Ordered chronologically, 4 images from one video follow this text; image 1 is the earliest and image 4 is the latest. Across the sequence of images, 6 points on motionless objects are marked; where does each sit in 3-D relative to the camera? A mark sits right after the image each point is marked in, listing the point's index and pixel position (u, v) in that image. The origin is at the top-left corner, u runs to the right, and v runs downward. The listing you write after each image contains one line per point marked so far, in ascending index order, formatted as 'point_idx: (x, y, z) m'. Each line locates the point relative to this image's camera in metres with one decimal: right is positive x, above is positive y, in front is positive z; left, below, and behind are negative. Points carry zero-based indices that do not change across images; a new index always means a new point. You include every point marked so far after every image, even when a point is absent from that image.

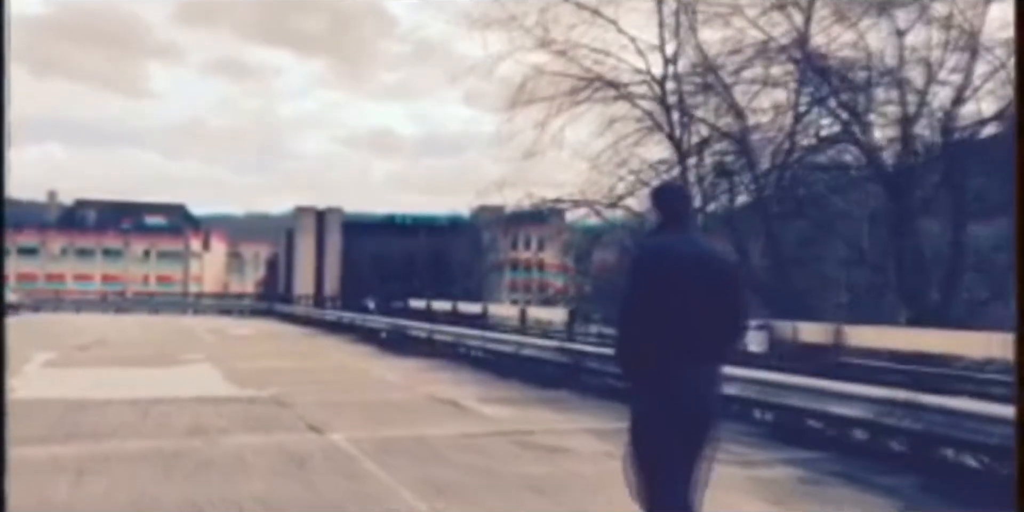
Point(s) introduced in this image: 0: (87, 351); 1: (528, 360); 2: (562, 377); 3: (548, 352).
0: (-1.7, -0.4, +4.2) m
1: (+0.1, -0.4, +4.6) m
2: (+0.2, -0.5, +4.5) m
3: (+0.2, -0.4, +4.5) m
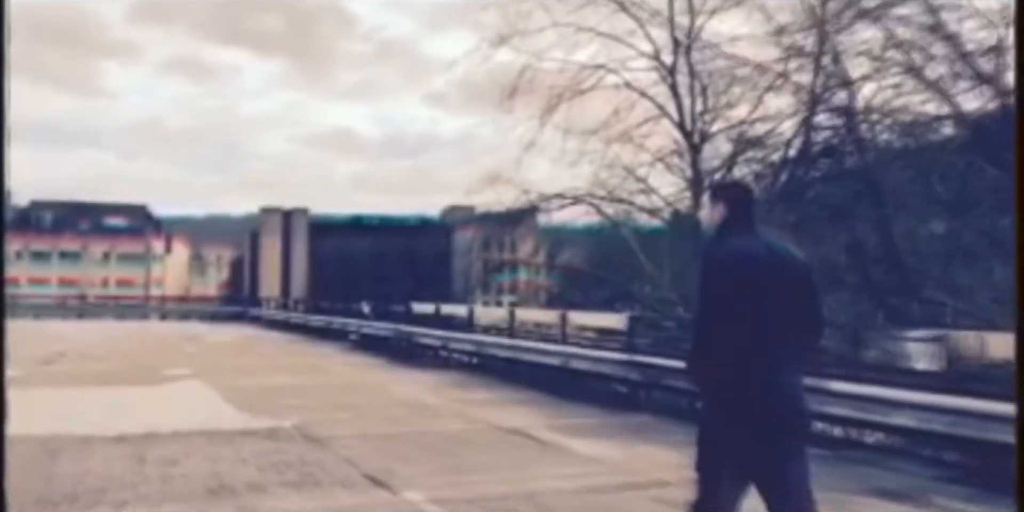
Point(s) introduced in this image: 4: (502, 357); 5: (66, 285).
0: (-1.5, -0.4, +3.4) m
1: (+0.3, -0.4, +3.9) m
2: (+0.4, -0.5, +3.8) m
3: (+0.4, -0.4, +3.8) m
4: (0.0, -0.4, +3.9) m
5: (-1.5, -0.1, +3.5) m
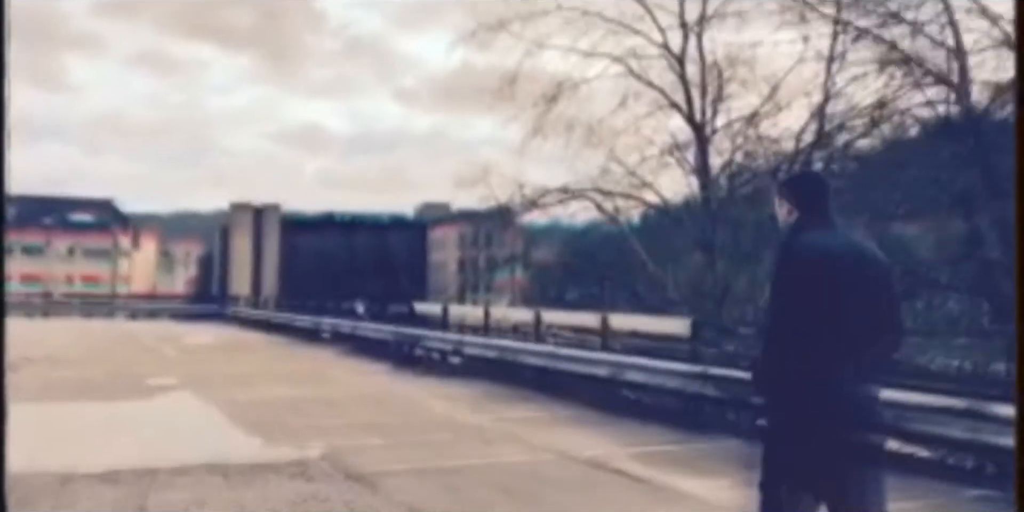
0: (-1.3, -0.3, +2.9) m
1: (+0.4, -0.4, +3.4) m
2: (+0.5, -0.5, +3.3) m
3: (+0.5, -0.4, +3.3) m
4: (+0.1, -0.4, +3.4) m
5: (-1.3, -0.1, +3.0) m
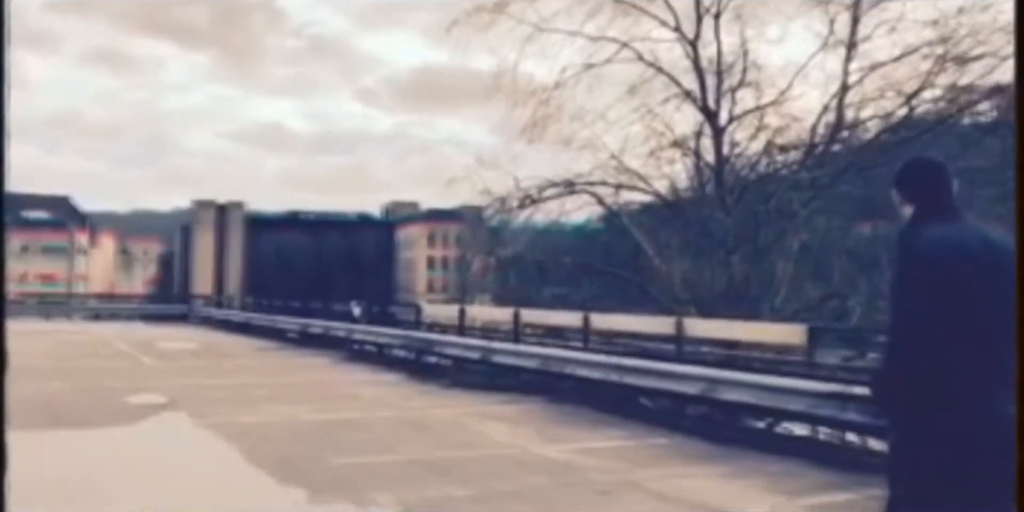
0: (-1.1, -0.3, +2.2) m
1: (+0.6, -0.4, +2.8) m
2: (+0.7, -0.5, +2.7) m
3: (+0.7, -0.4, +2.7) m
4: (+0.3, -0.3, +2.8) m
5: (-1.1, 0.0, +2.3) m
